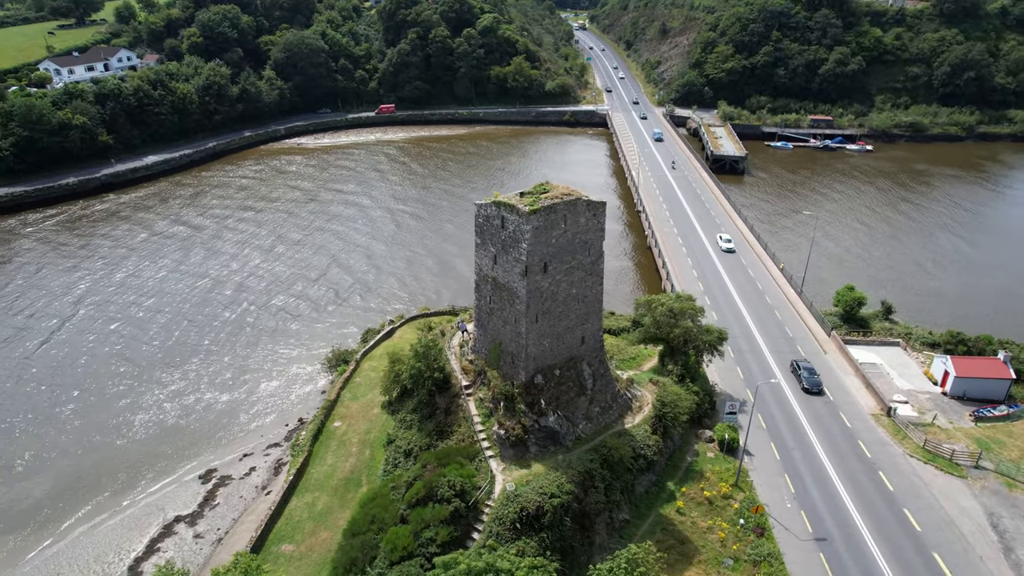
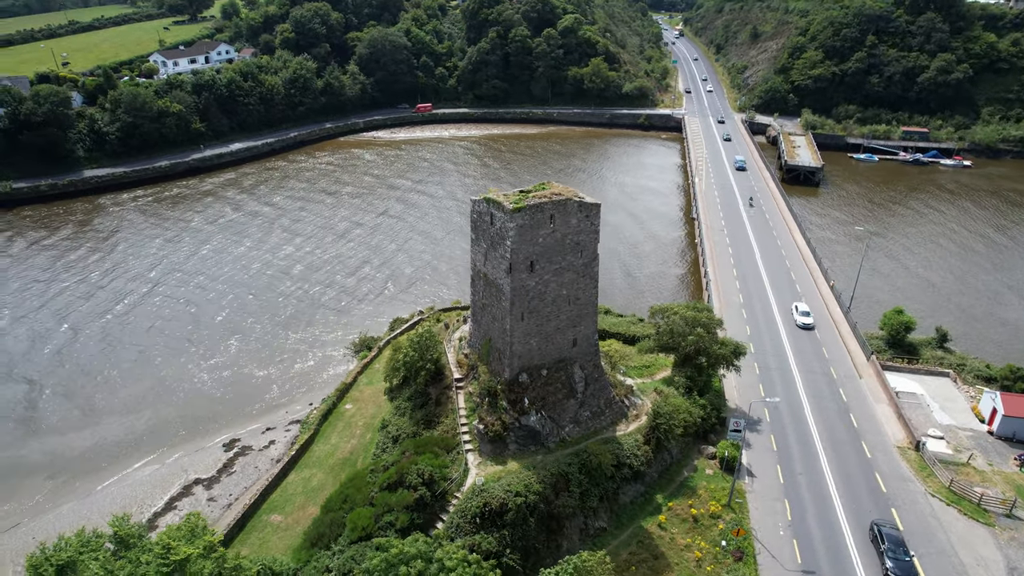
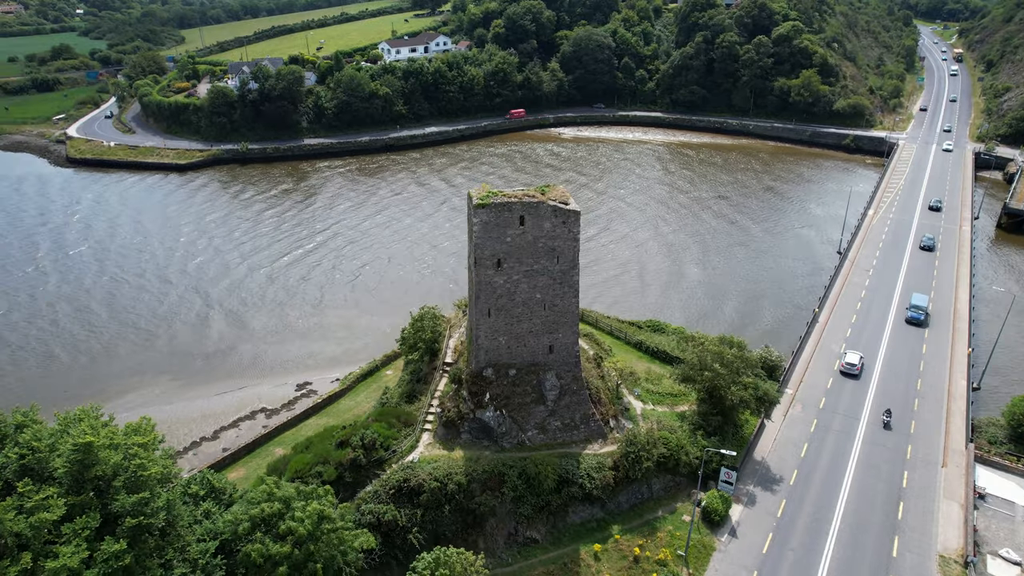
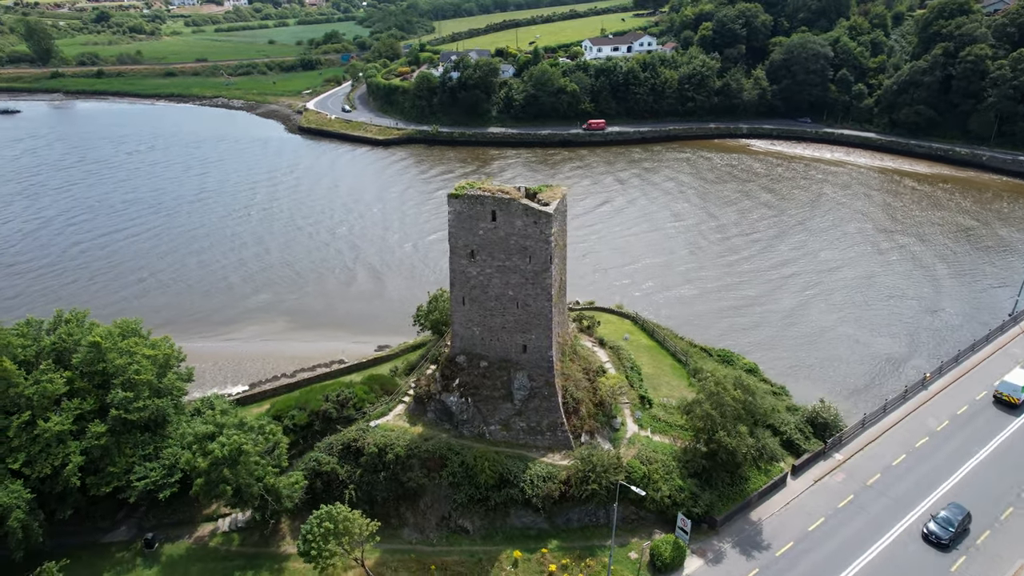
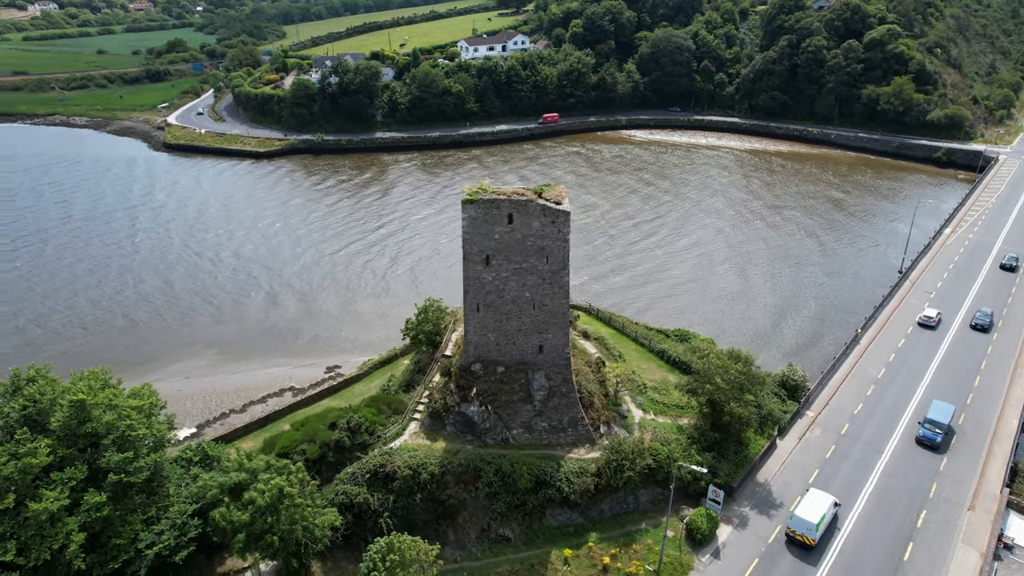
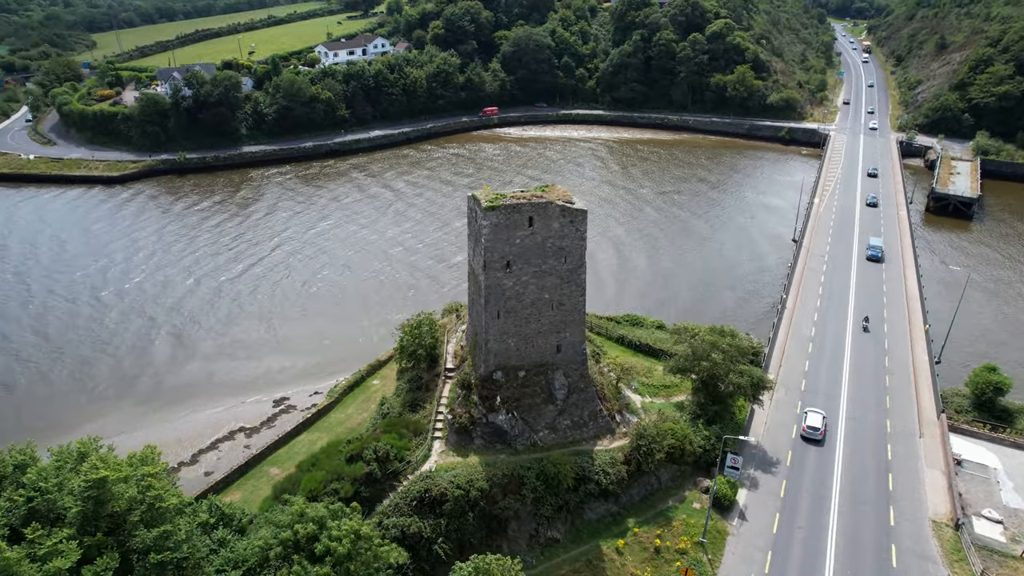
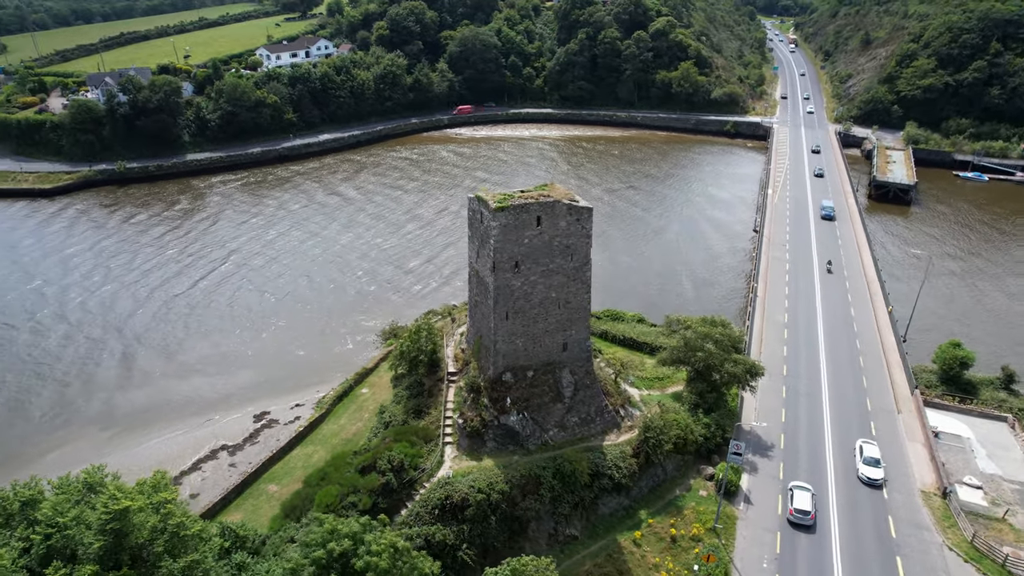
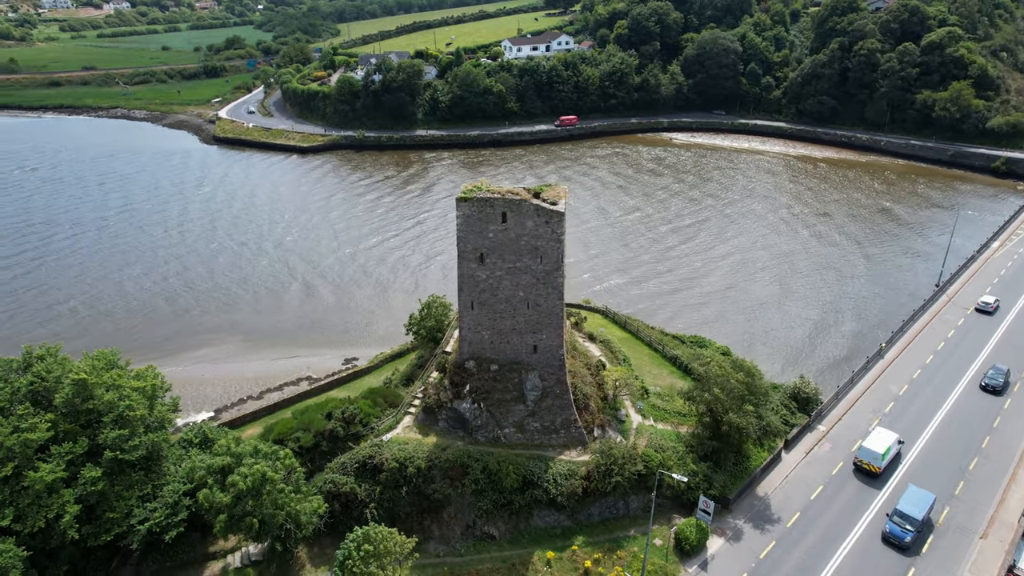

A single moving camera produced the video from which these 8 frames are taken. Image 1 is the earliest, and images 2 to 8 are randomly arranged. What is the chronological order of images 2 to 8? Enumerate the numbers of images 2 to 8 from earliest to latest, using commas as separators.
2, 7, 6, 3, 5, 8, 4
